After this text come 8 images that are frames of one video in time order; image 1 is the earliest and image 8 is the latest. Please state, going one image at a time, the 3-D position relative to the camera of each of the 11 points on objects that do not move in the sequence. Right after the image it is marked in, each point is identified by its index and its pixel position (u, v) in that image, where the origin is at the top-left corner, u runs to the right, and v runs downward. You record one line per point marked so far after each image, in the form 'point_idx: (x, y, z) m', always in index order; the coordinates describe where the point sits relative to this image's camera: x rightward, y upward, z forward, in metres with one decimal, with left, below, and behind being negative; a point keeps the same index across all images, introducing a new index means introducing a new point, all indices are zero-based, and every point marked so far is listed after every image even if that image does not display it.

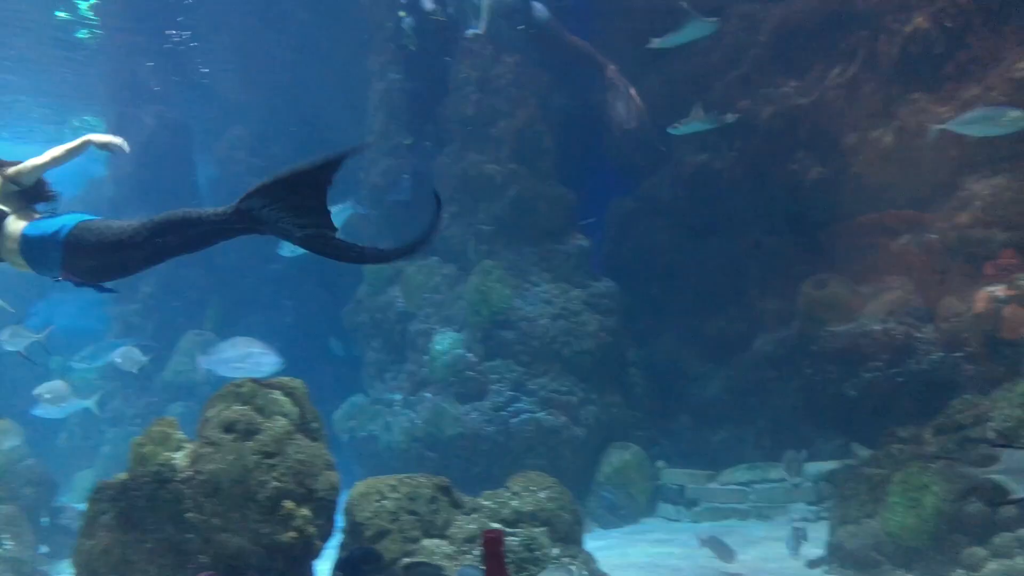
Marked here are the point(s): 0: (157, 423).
0: (-3.7, -1.5, +6.3) m
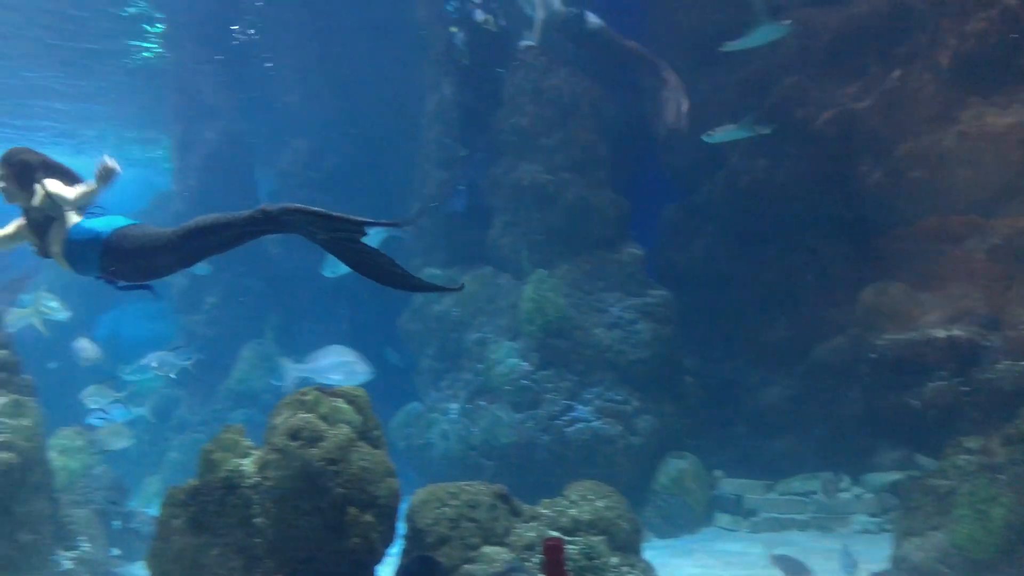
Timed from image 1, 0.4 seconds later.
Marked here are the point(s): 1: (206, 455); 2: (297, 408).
0: (-3.1, -1.6, +6.5) m
1: (-3.2, -1.8, +6.3) m
2: (-2.3, -1.3, +6.3) m
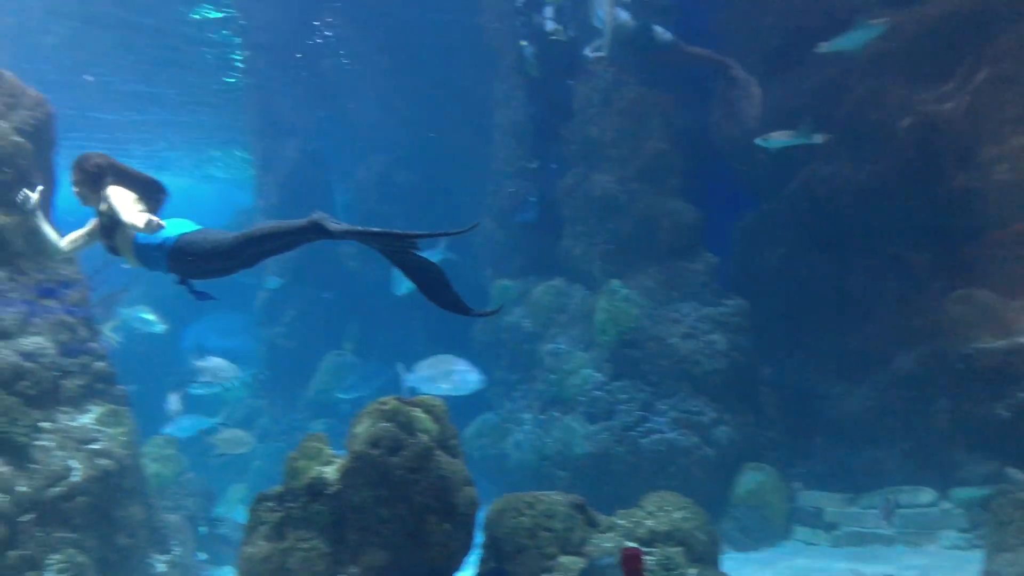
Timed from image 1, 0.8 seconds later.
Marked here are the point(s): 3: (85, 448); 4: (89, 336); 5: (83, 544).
0: (-2.2, -1.7, +6.6) m
1: (-2.4, -1.9, +6.5) m
2: (-1.5, -1.4, +6.4) m
3: (-4.5, -1.7, +6.2) m
4: (-4.9, -0.6, +7.0) m
5: (-4.3, -2.5, +5.8) m
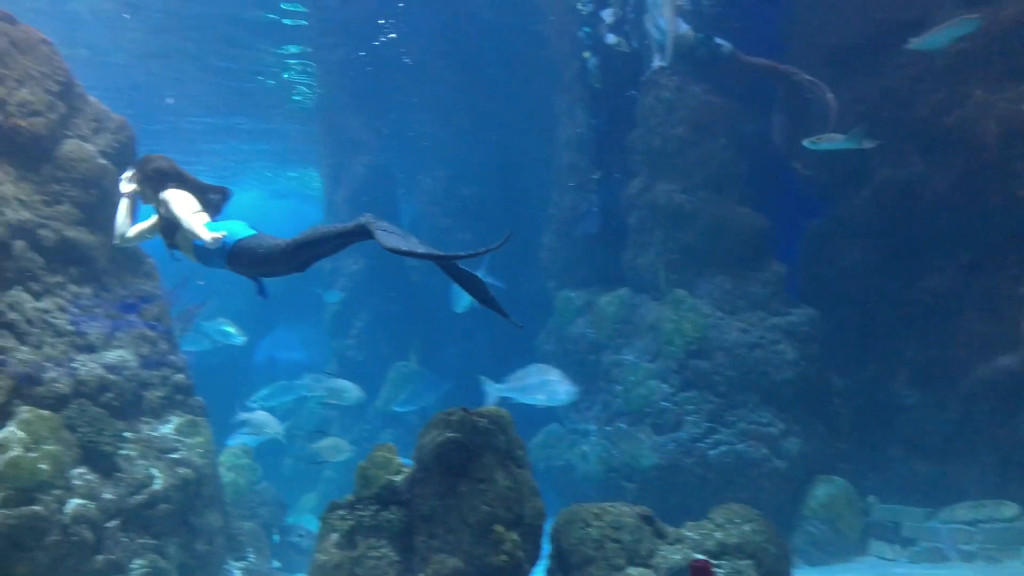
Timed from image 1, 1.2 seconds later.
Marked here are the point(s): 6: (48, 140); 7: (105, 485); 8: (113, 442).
0: (-1.5, -1.8, +6.7) m
1: (-1.7, -2.1, +6.6) m
2: (-0.7, -1.5, +6.5) m
3: (-3.8, -1.8, +6.4) m
4: (-4.1, -0.8, +7.2) m
5: (-3.6, -2.7, +6.0) m
6: (-4.9, +1.5, +6.3) m
7: (-4.0, -1.9, +5.7) m
8: (-4.1, -1.5, +5.9) m
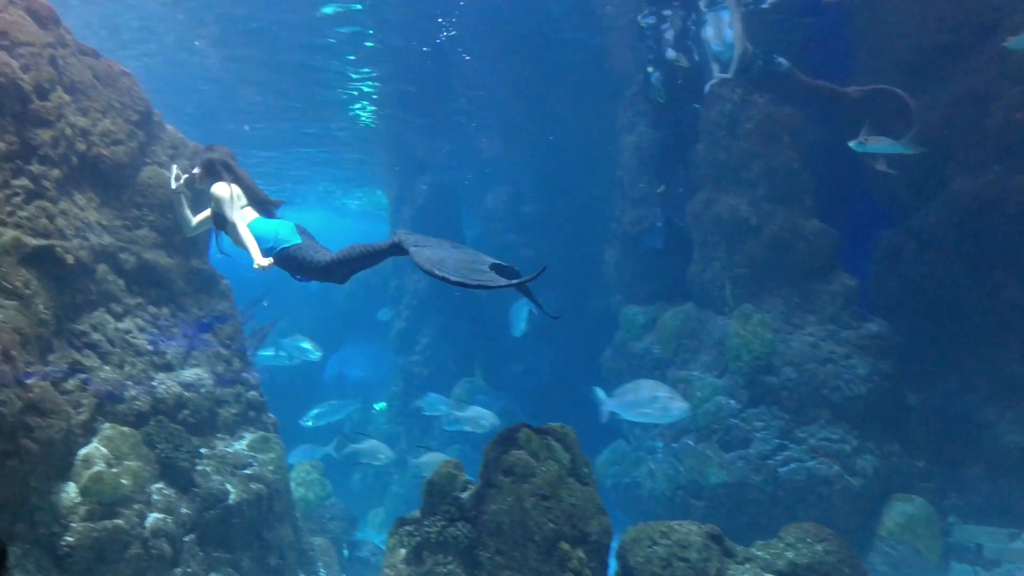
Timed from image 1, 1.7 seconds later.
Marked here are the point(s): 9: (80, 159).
0: (-0.8, -2.0, +6.8) m
1: (-0.9, -2.2, +6.6) m
2: (0.0, -1.7, +6.5) m
3: (-3.0, -2.1, +6.6) m
4: (-3.4, -1.0, +7.4) m
5: (-2.9, -2.9, +6.1) m
6: (-4.2, +1.3, +6.5) m
7: (-3.3, -2.1, +5.9) m
8: (-3.4, -1.8, +6.1) m
9: (-4.5, +1.3, +6.0) m
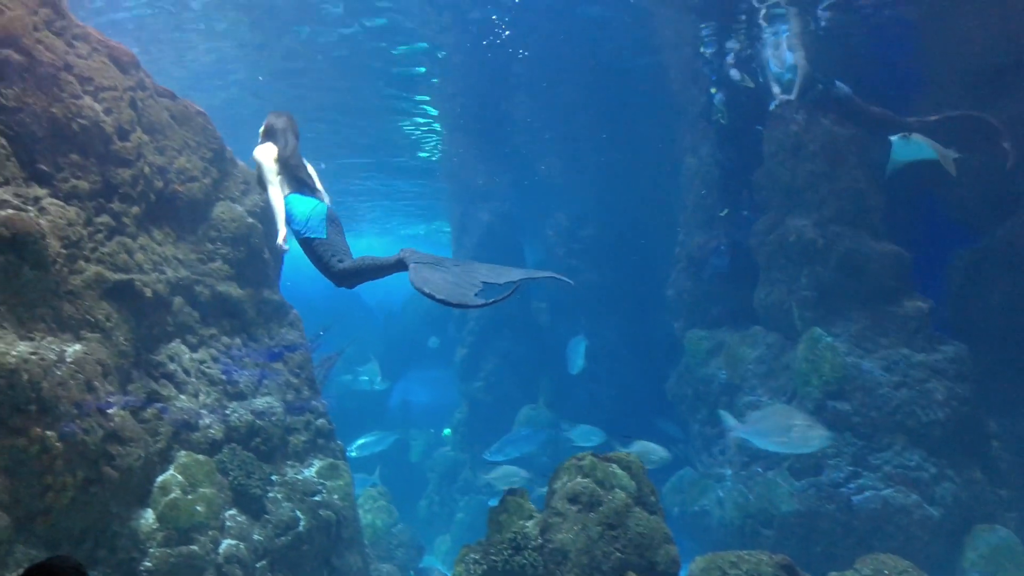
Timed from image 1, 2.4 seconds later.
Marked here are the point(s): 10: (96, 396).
0: (0.0, -2.3, +6.8) m
1: (-0.2, -2.5, +6.6) m
2: (+0.7, -2.0, +6.5) m
3: (-2.3, -2.4, +6.7) m
4: (-2.6, -1.4, +7.5) m
5: (-2.1, -3.2, +6.2) m
6: (-3.6, +1.0, +6.7) m
7: (-2.6, -2.4, +6.0) m
8: (-2.7, -2.1, +6.2) m
9: (-3.8, +1.0, +6.3) m
10: (-3.3, -0.8, +4.6) m
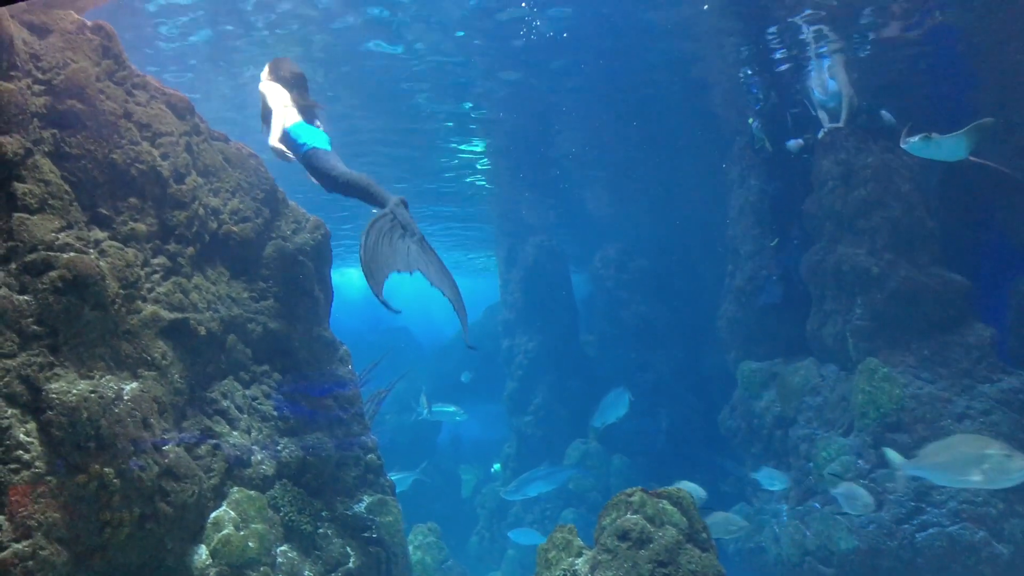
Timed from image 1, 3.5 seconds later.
0: (+0.5, -2.7, +6.7) m
1: (+0.4, -2.9, +6.5) m
2: (+1.2, -2.4, +6.4) m
3: (-1.8, -2.8, +6.7) m
4: (-2.0, -1.8, +7.6) m
5: (-1.6, -3.6, +6.2) m
6: (-3.0, +0.5, +6.9) m
7: (-2.1, -2.8, +6.0) m
8: (-2.1, -2.5, +6.3) m
9: (-3.3, +0.6, +6.4) m
10: (-2.8, -1.2, +4.7) m
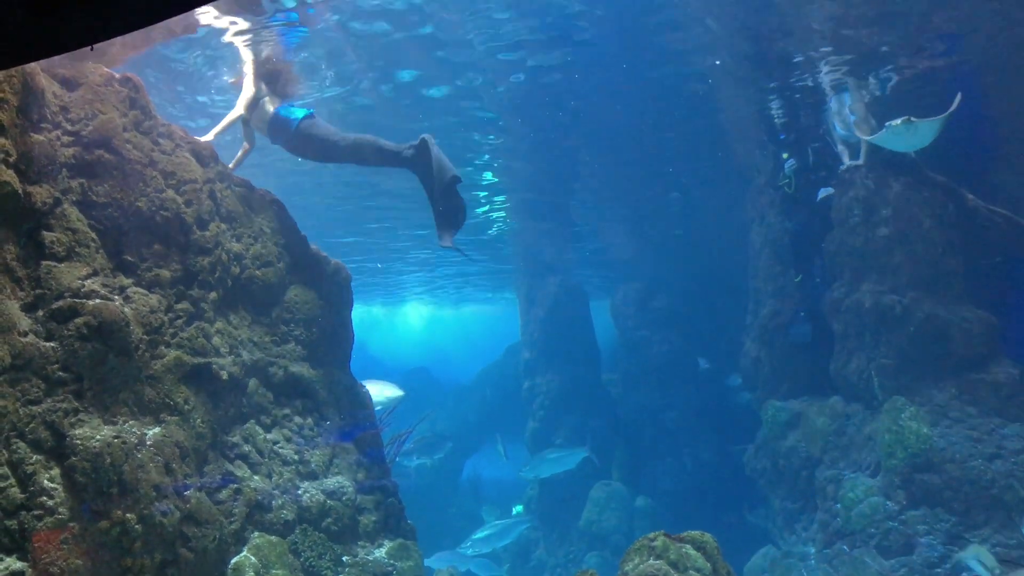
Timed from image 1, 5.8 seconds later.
0: (+0.8, -3.2, +6.6) m
1: (+0.6, -3.4, +6.4) m
2: (+1.5, -2.8, +6.3) m
3: (-1.5, -3.3, +6.6) m
4: (-1.8, -2.3, +7.6) m
5: (-1.3, -4.1, +6.1) m
6: (-2.8, 0.0, +7.0) m
7: (-1.8, -3.3, +5.9) m
8: (-1.9, -3.0, +6.2) m
9: (-3.1, +0.1, +6.5) m
10: (-2.6, -1.6, +4.7) m
